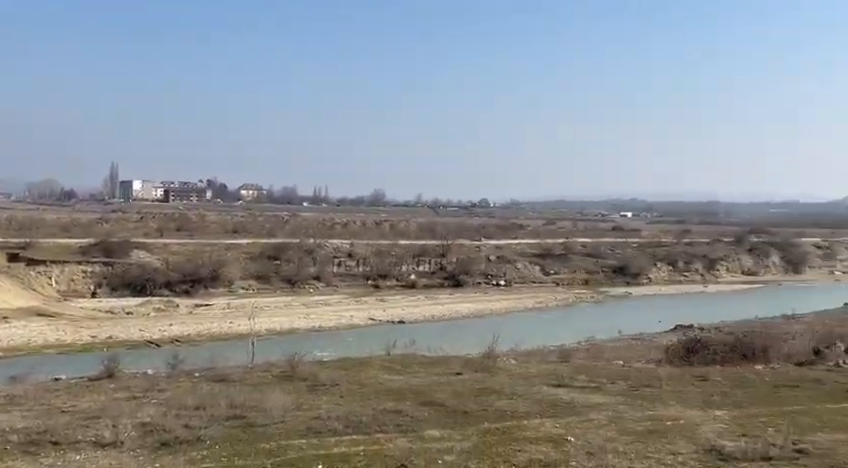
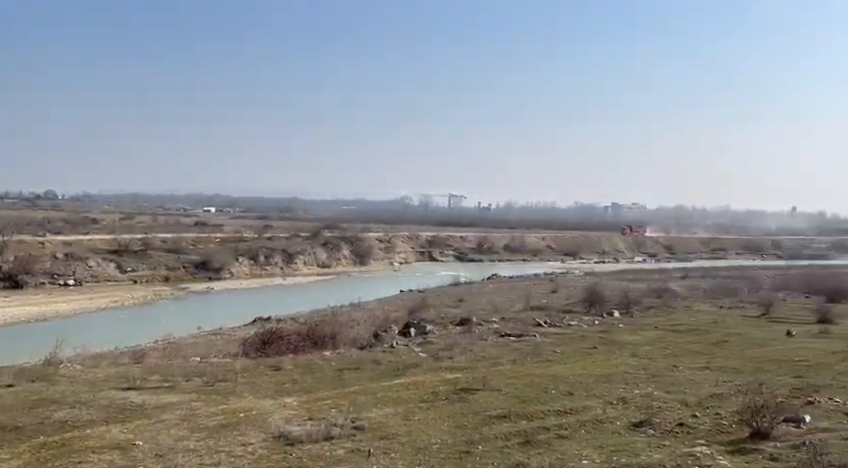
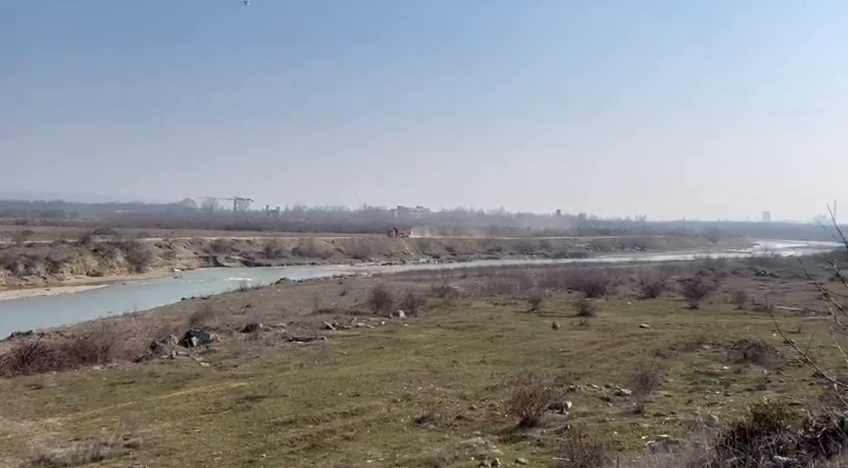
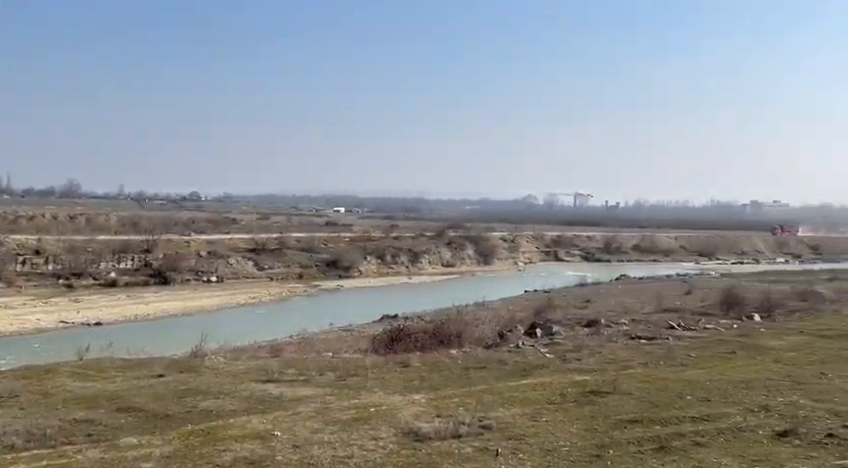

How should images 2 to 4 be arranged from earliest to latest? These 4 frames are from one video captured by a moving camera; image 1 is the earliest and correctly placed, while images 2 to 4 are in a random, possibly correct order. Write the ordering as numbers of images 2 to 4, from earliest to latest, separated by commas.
4, 2, 3
